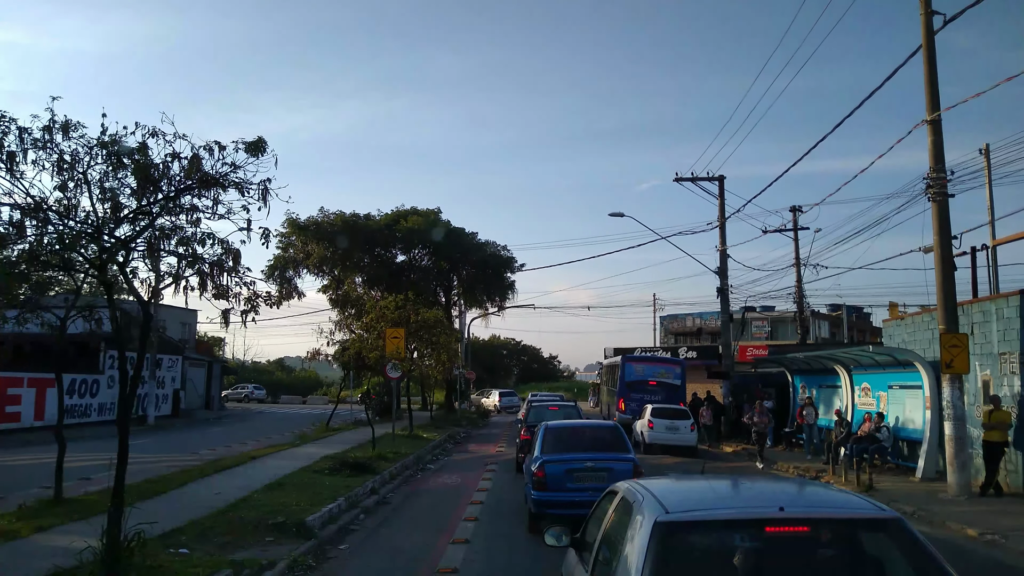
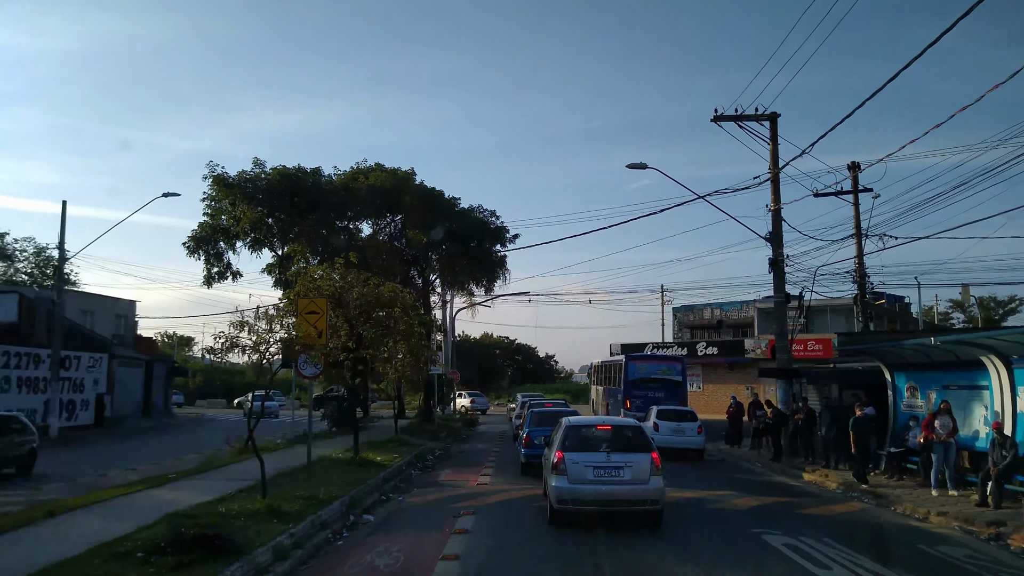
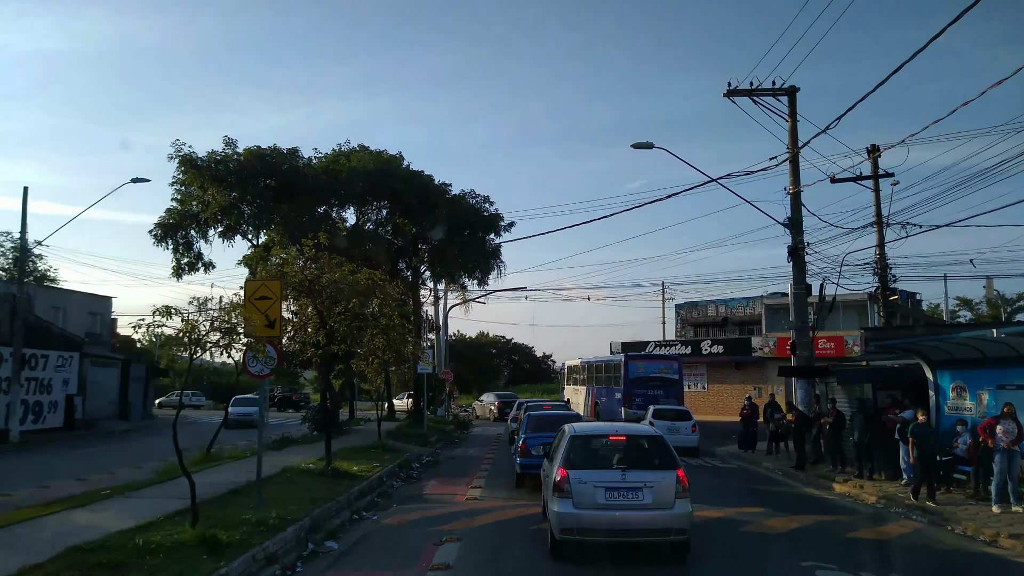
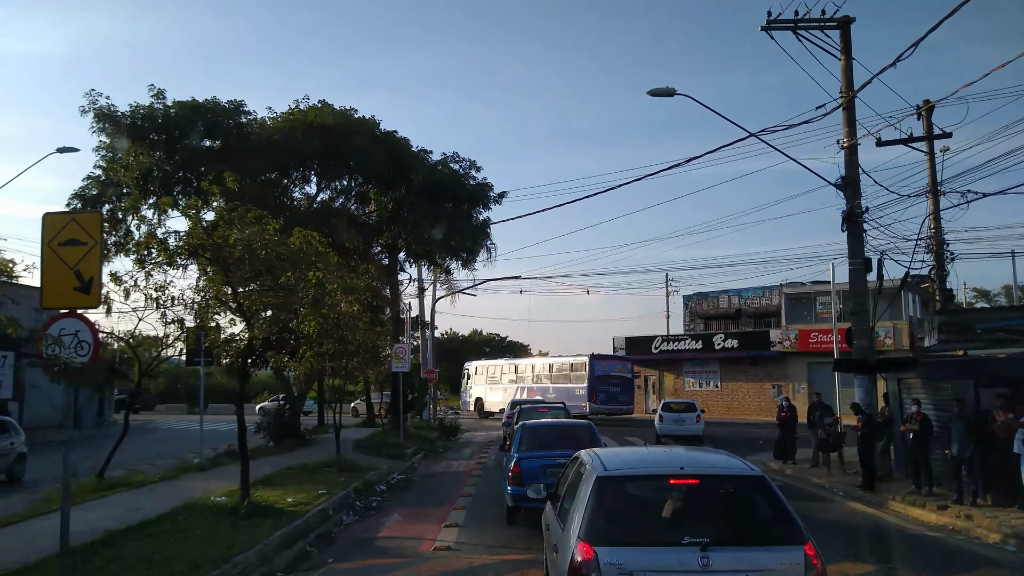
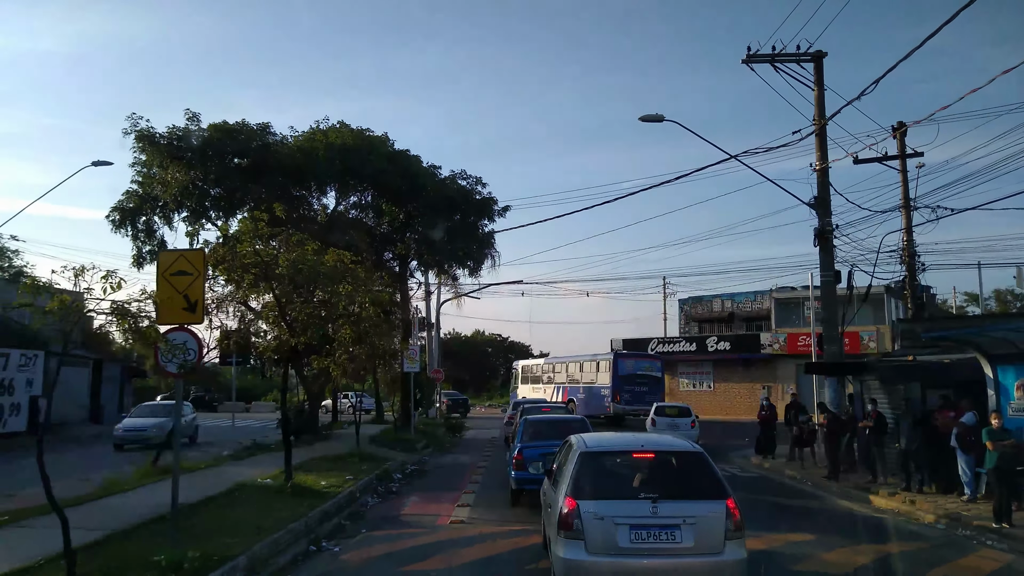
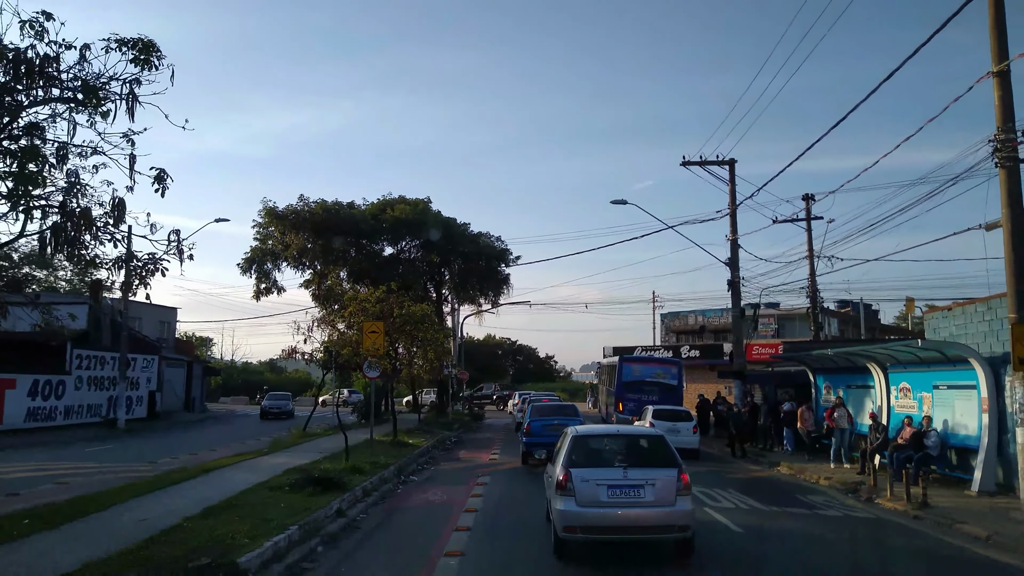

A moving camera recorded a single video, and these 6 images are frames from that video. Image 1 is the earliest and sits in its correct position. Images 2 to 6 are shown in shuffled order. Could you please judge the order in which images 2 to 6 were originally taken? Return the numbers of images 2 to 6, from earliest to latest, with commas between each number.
6, 2, 3, 5, 4
